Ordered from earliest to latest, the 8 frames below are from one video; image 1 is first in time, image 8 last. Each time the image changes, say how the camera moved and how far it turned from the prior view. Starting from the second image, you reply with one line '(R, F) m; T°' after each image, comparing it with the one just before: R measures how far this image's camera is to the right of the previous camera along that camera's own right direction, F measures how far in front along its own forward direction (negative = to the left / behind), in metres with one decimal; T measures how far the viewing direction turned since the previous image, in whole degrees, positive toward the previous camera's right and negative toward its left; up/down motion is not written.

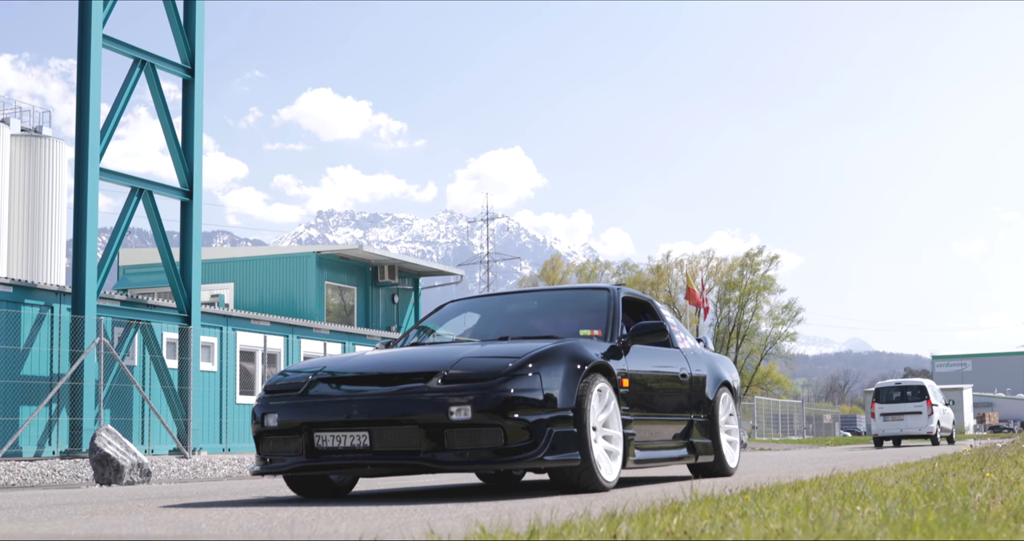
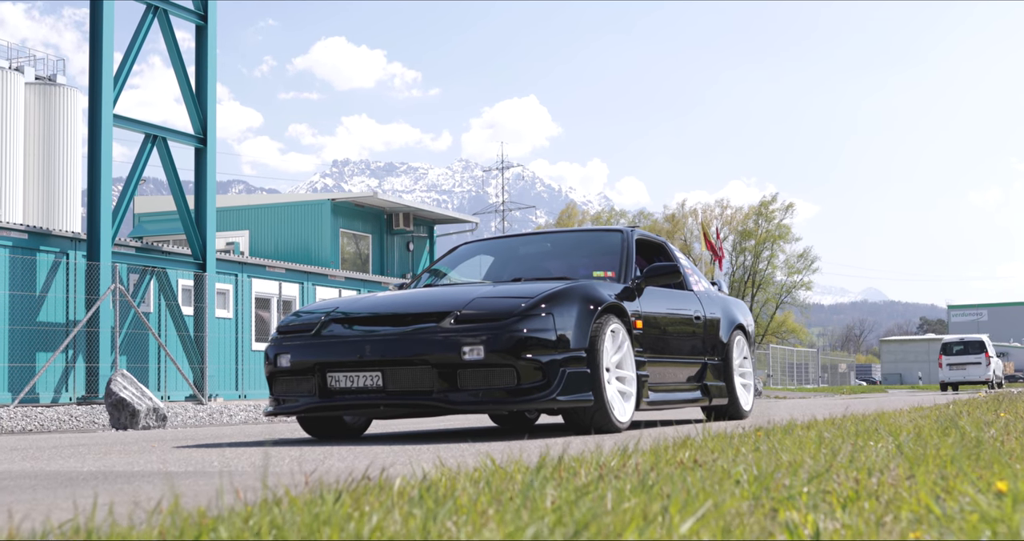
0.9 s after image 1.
(0.0, 0.0) m; -1°
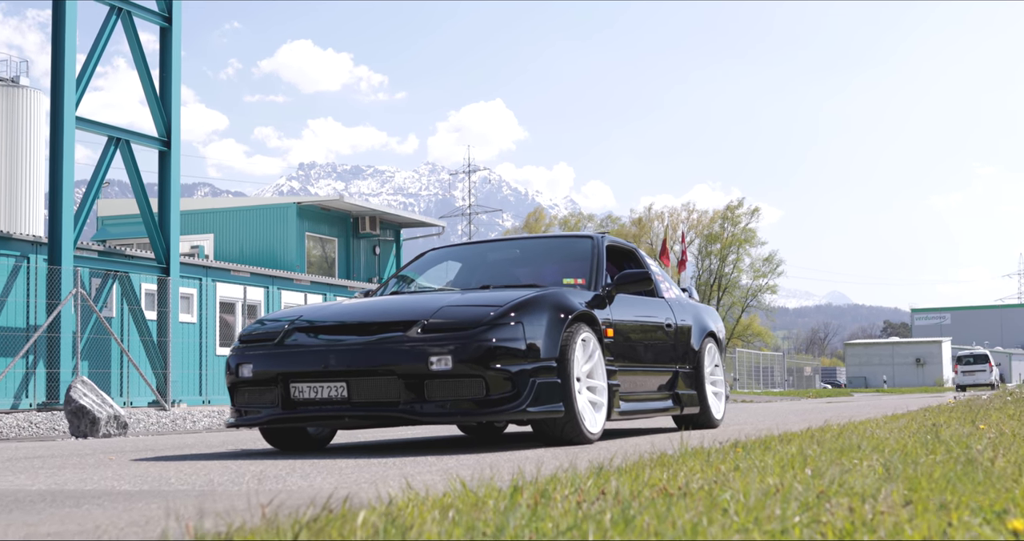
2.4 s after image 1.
(0.0, +0.2) m; +1°
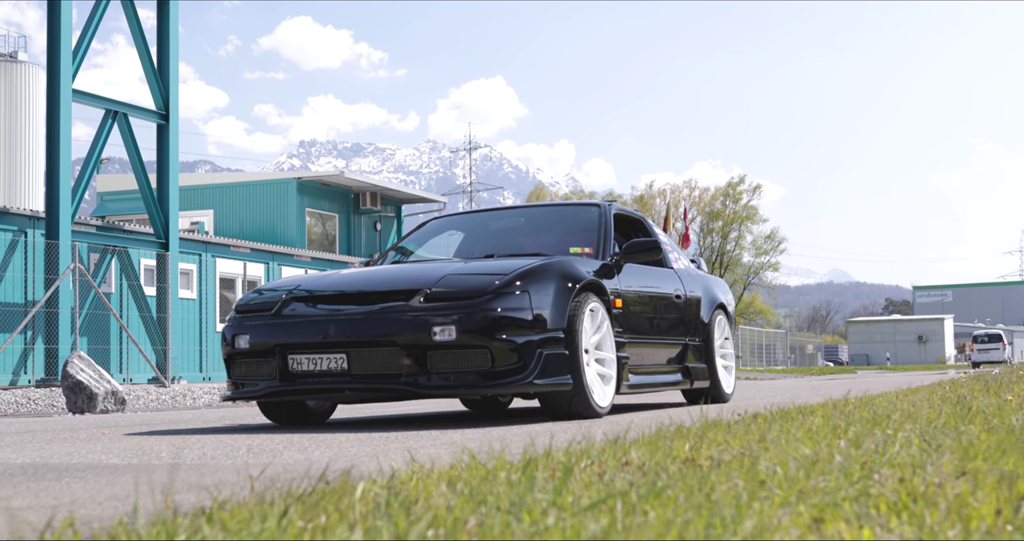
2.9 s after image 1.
(0.0, +0.2) m; 0°
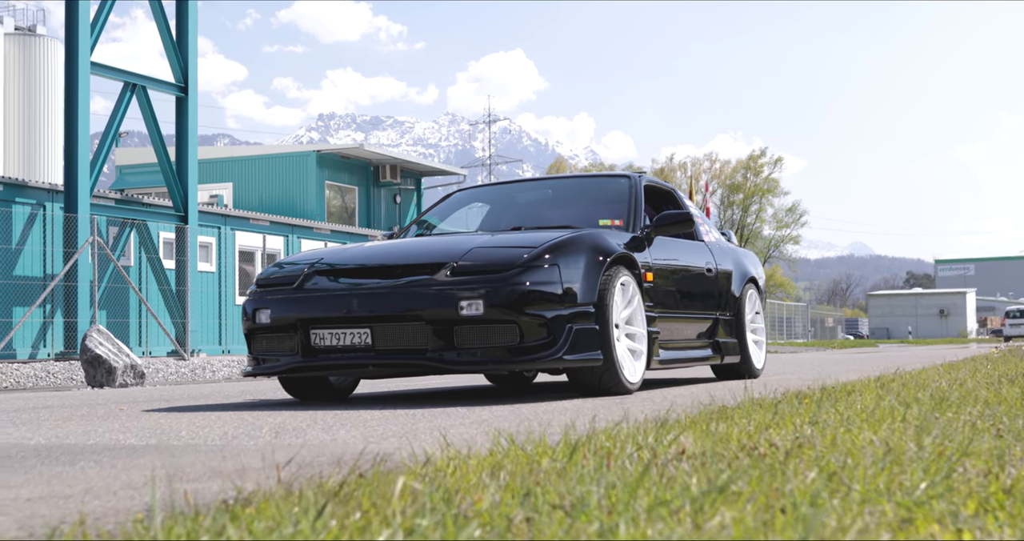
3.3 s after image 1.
(0.0, +0.2) m; -1°
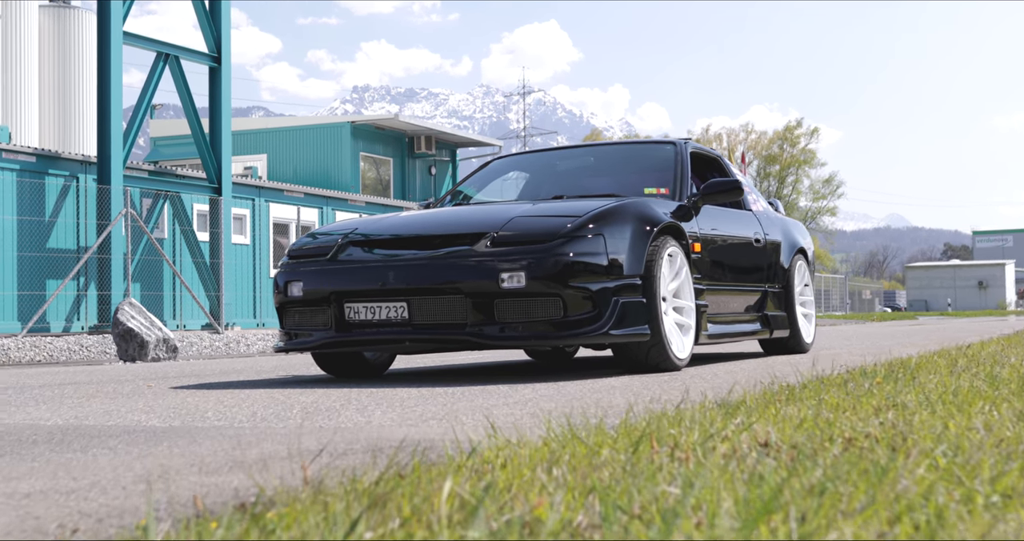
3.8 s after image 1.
(0.0, +0.3) m; -1°
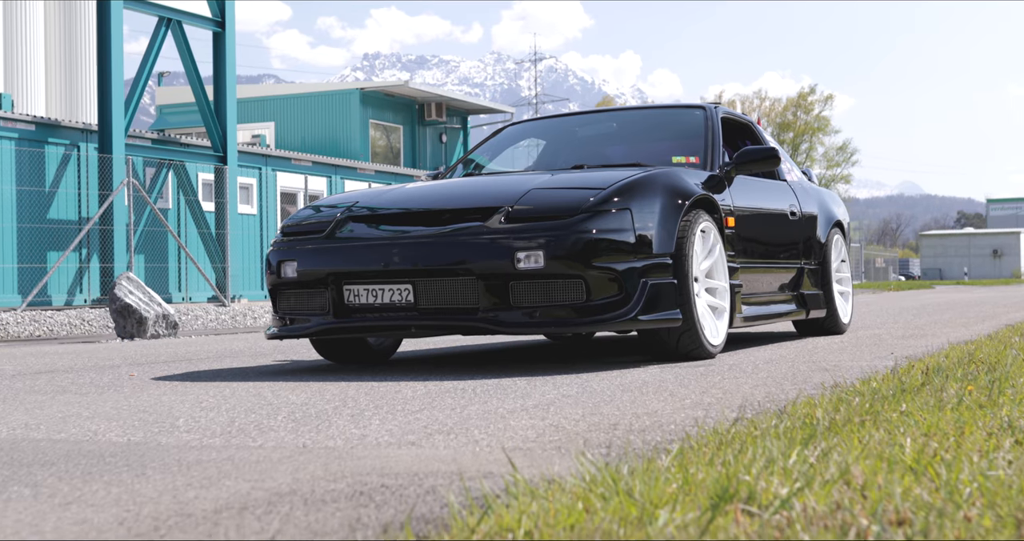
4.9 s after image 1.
(0.0, +0.6) m; 0°
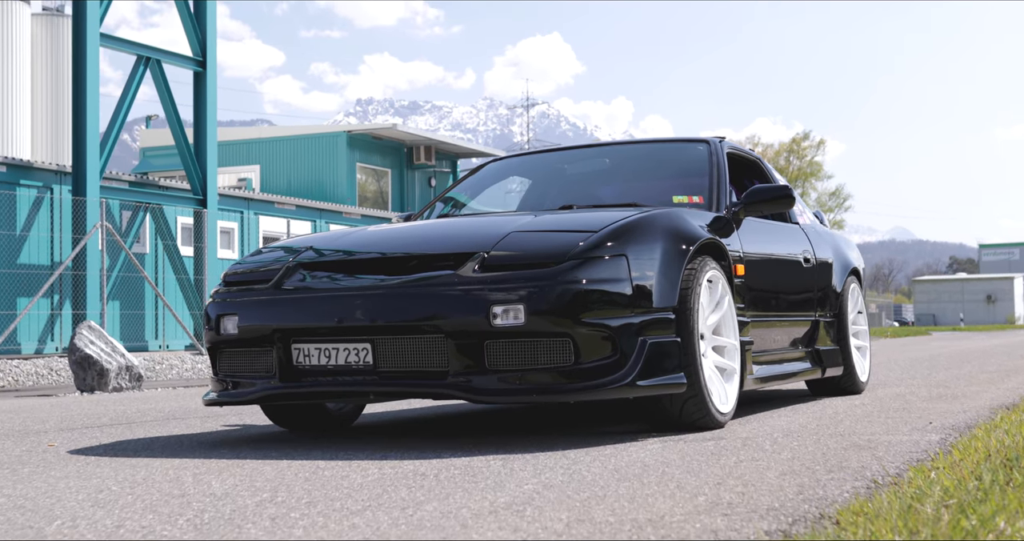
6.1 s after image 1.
(0.0, +0.8) m; 0°
